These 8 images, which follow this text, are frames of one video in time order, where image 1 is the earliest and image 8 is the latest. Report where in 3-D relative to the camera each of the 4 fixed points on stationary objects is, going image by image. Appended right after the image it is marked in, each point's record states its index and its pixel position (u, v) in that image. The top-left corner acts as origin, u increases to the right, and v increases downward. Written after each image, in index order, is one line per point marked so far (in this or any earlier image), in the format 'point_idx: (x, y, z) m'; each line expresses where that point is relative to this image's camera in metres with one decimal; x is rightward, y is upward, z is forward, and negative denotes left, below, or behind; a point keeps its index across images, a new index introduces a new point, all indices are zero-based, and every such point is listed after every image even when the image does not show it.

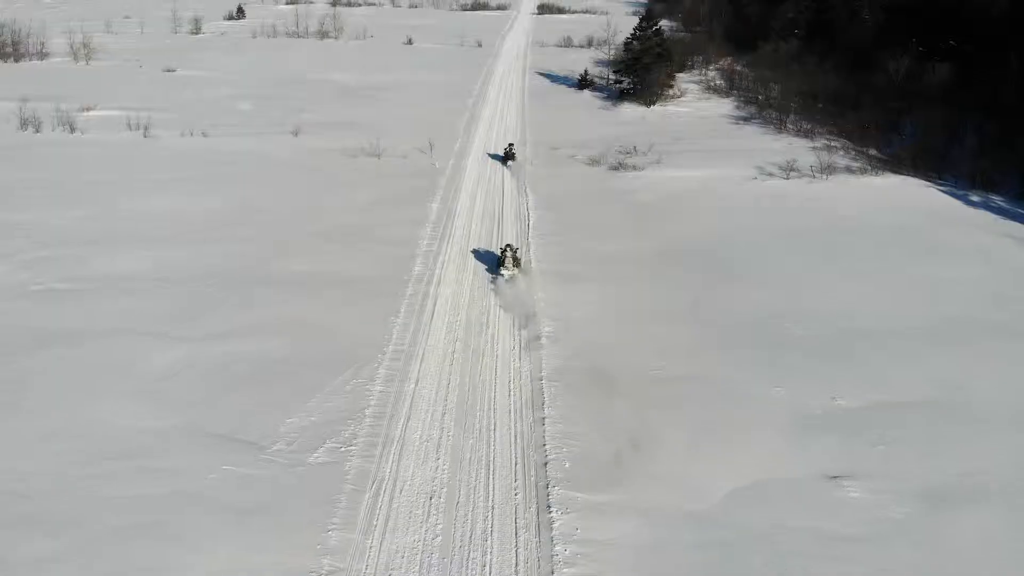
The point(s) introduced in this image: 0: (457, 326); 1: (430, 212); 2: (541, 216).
0: (-0.9, -0.6, +13.3) m
1: (-2.1, +2.0, +19.7) m
2: (+0.7, +1.9, +19.8) m
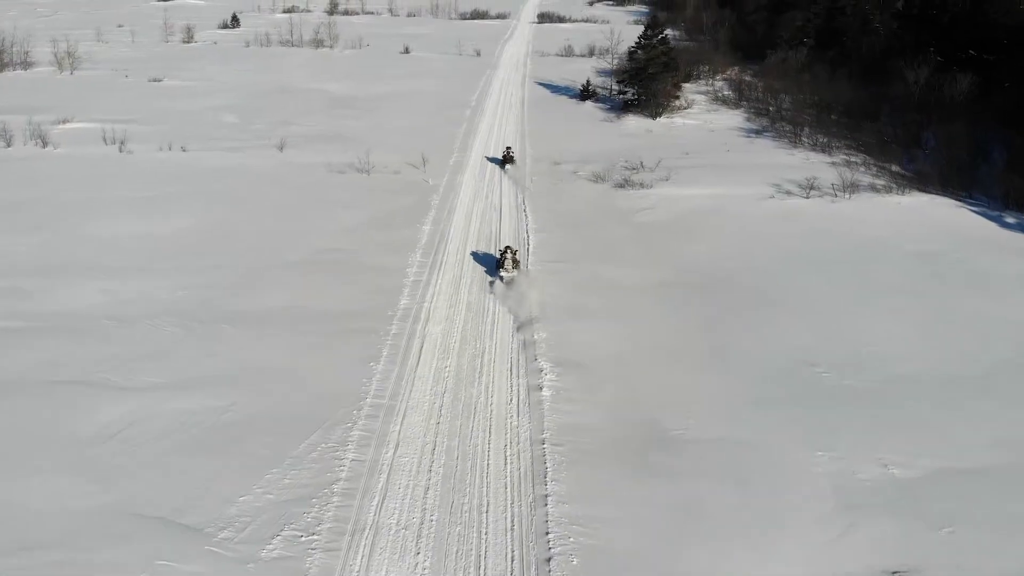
0: (-1.0, -1.3, +11.6) m
1: (-2.1, +1.3, +18.0) m
2: (+0.7, +1.2, +18.2) m
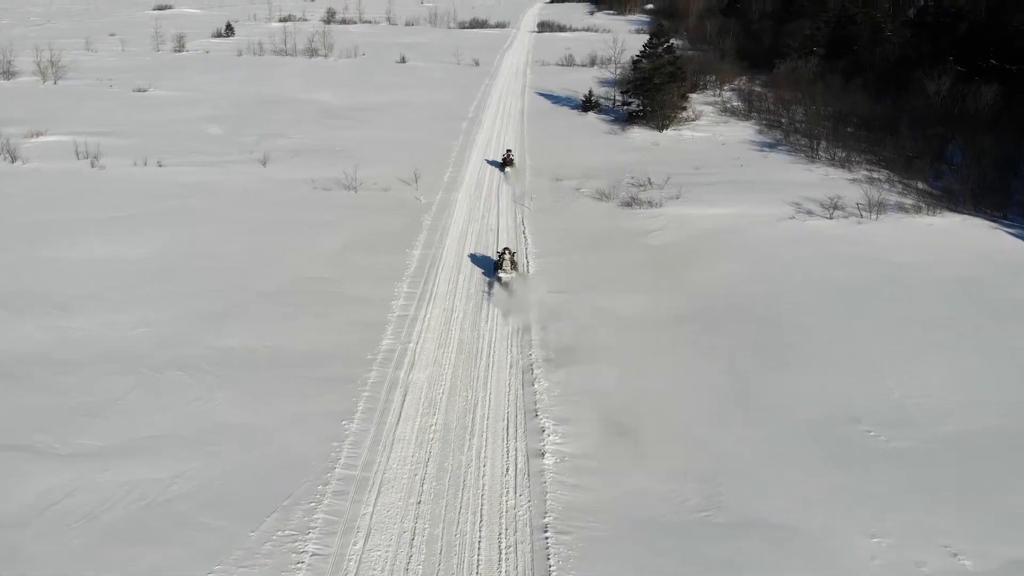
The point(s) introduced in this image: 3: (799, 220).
0: (-1.0, -1.9, +10.0) m
1: (-2.1, +0.6, +16.4) m
2: (+0.6, +0.6, +16.5) m
3: (+7.0, +1.6, +19.2) m
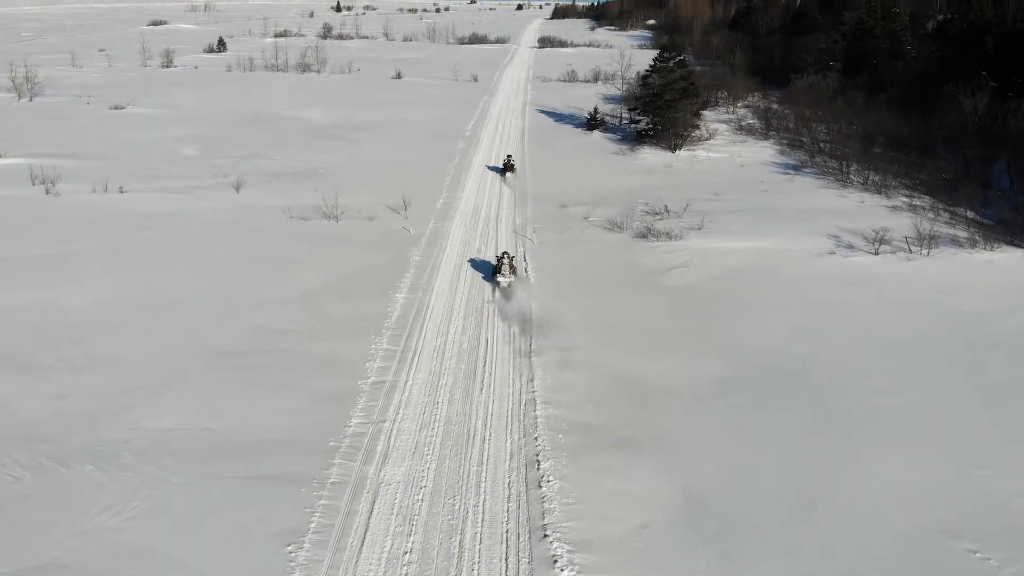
0: (-1.0, -2.7, +7.5) m
1: (-2.1, -0.3, +14.0) m
2: (+0.6, -0.4, +14.1) m
3: (+7.0, +0.7, +16.8) m
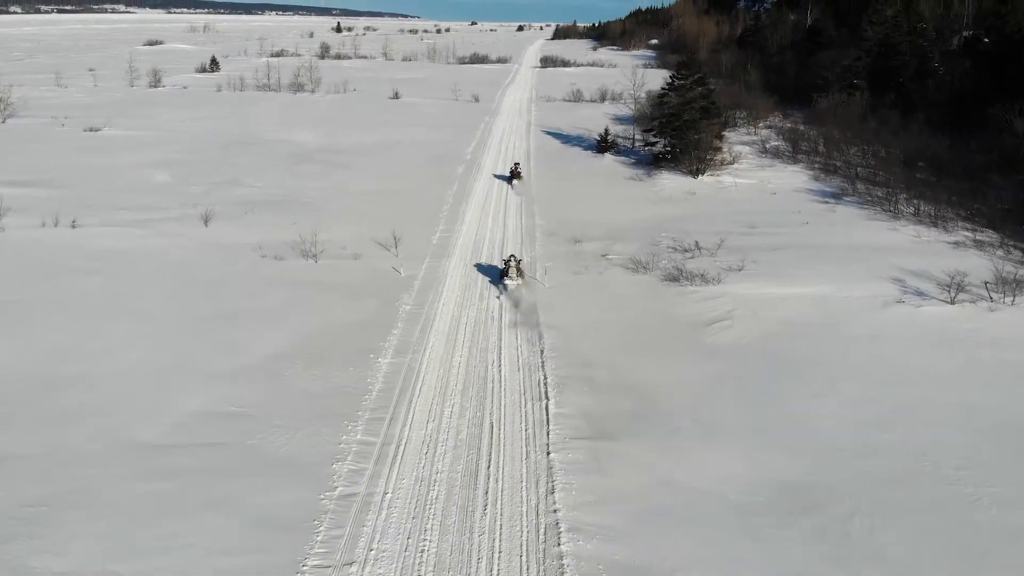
0: (-0.9, -3.4, +4.7) m
1: (-2.0, -1.2, +11.3) m
2: (+0.8, -1.3, +11.4) m
3: (+7.2, -0.3, +14.1) m
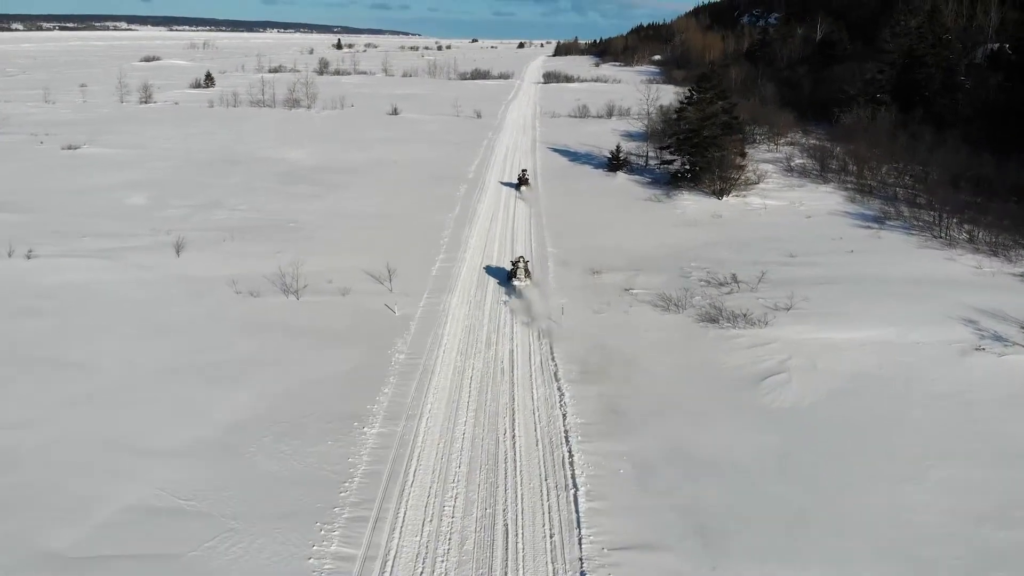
0: (-0.7, -3.9, +2.6) m
1: (-1.8, -1.9, +9.1) m
2: (+1.0, -1.9, +9.3) m
3: (+7.4, -1.0, +12.0) m
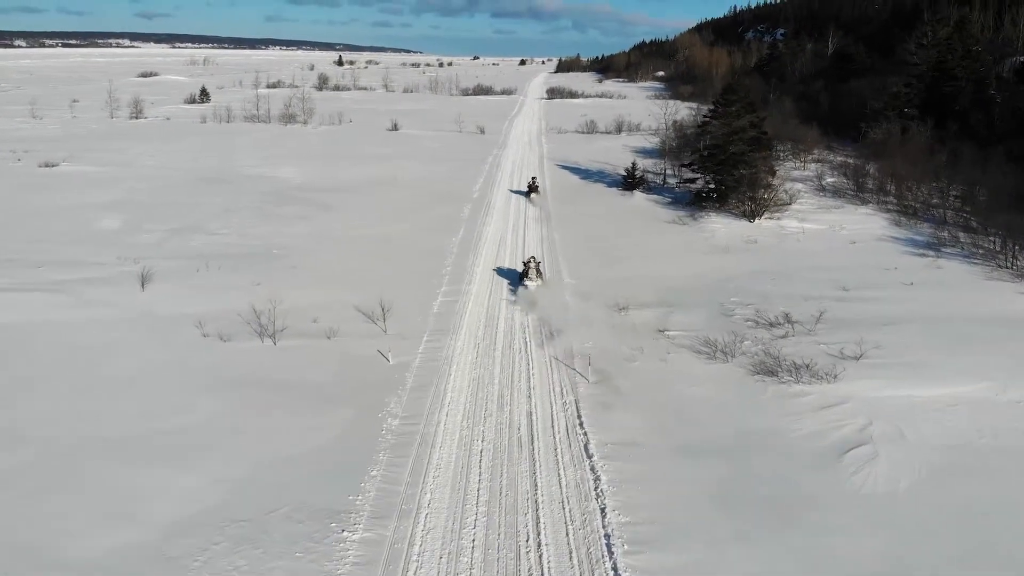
0: (-0.5, -4.4, +0.3) m
1: (-1.6, -2.4, +6.9) m
2: (+1.2, -2.5, +7.1) m
3: (+7.6, -1.6, +9.8) m
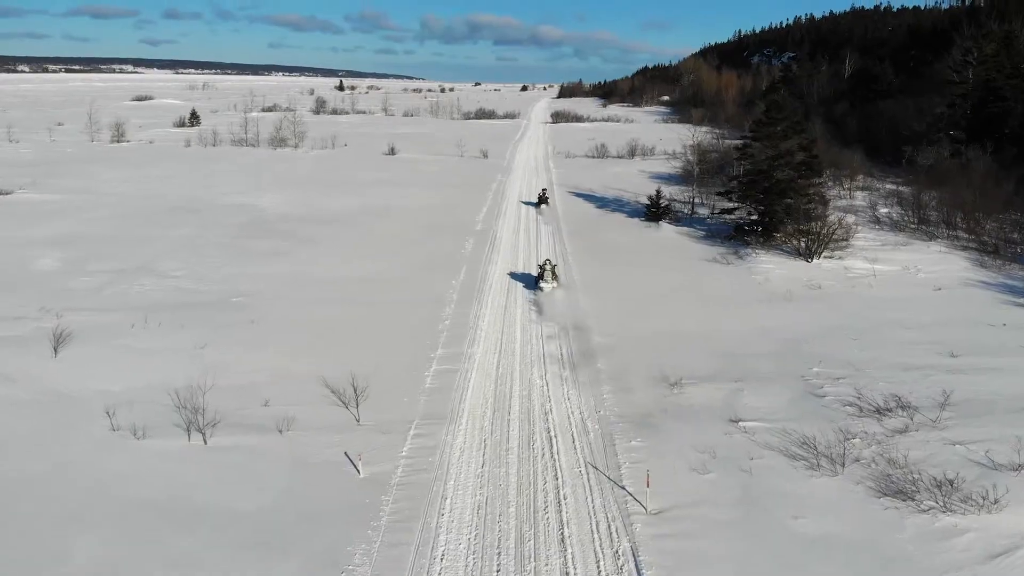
0: (-0.3, -4.9, -3.1) m
1: (-1.4, -3.2, +3.6) m
2: (+1.4, -3.2, +3.8) m
3: (+7.8, -2.4, +6.5) m
